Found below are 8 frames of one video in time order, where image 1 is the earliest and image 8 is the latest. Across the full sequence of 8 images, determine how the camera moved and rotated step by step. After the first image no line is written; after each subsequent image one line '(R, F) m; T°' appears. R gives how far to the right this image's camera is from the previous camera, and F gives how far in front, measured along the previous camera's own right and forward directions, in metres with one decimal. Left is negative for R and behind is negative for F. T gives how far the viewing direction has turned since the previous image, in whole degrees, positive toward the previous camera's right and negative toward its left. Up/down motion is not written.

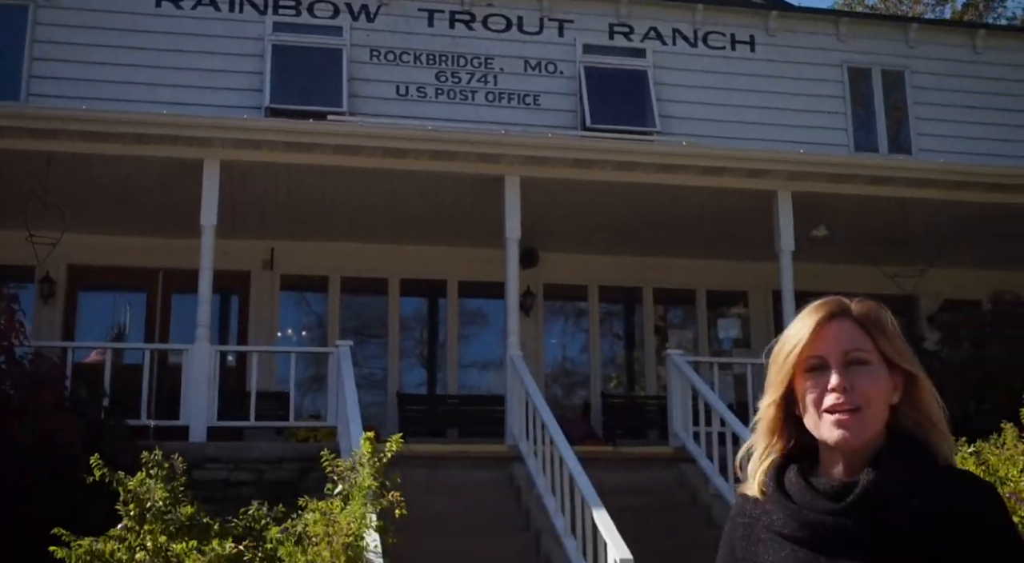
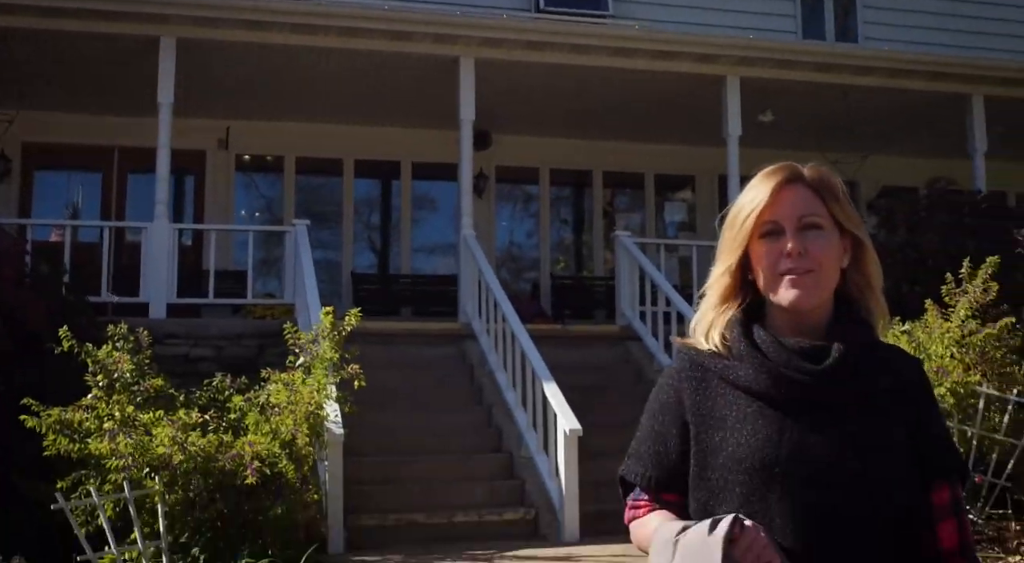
(0.0, -0.1) m; +3°
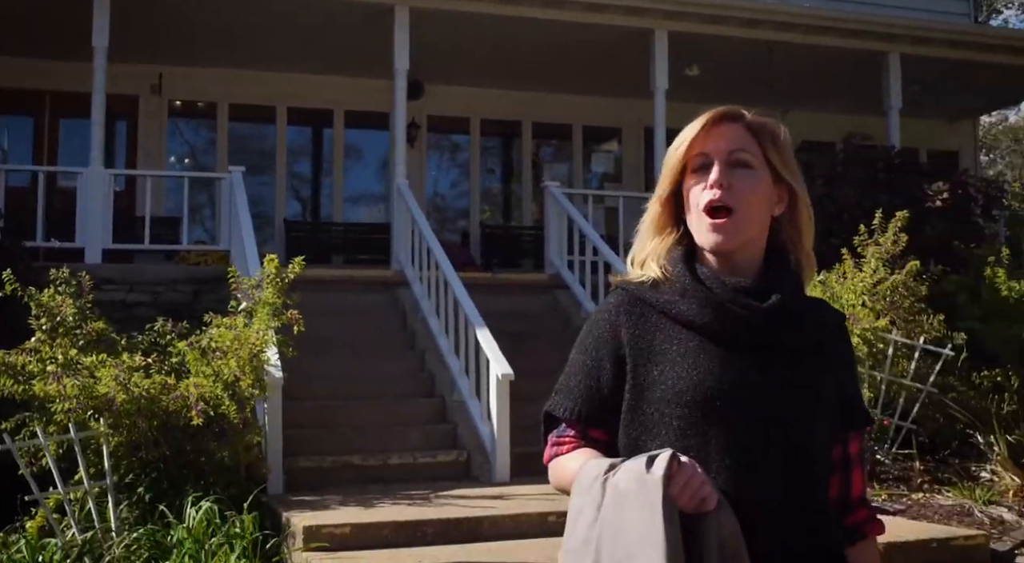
(-0.1, -0.2) m; +5°
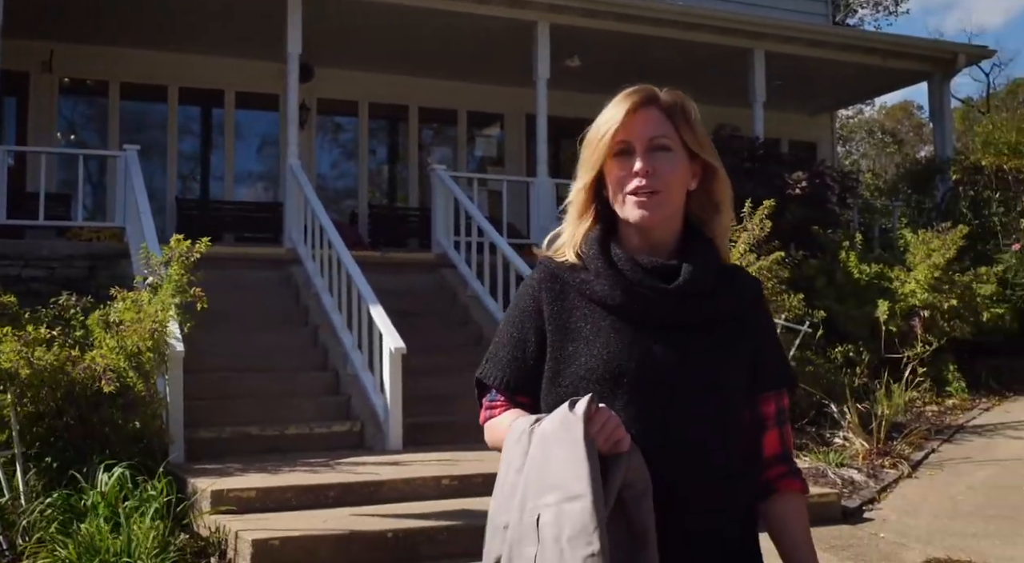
(-0.1, -0.4) m; +7°
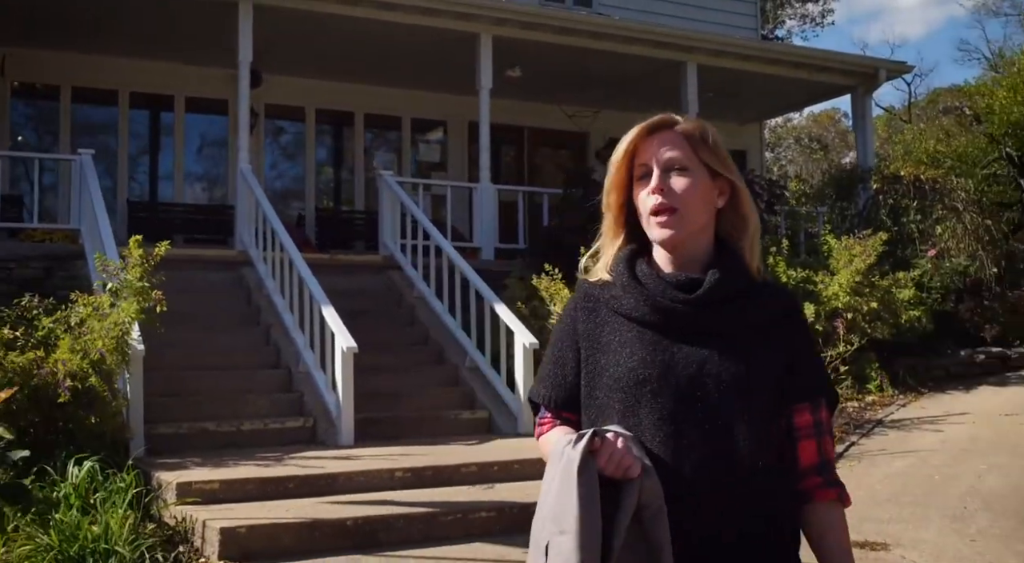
(-0.1, -0.3) m; +4°
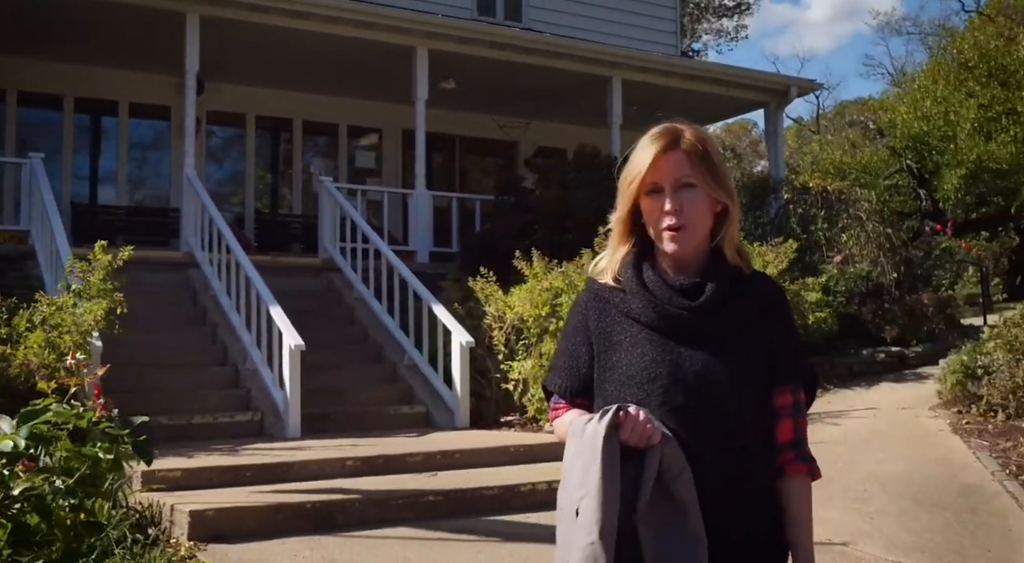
(-0.2, -0.4) m; +5°
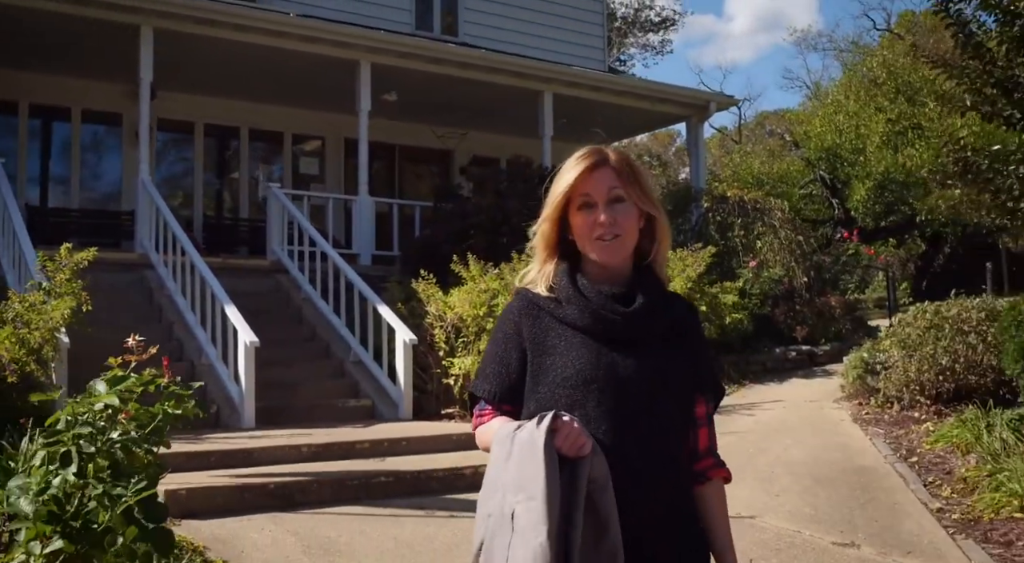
(-0.1, -0.6) m; +4°
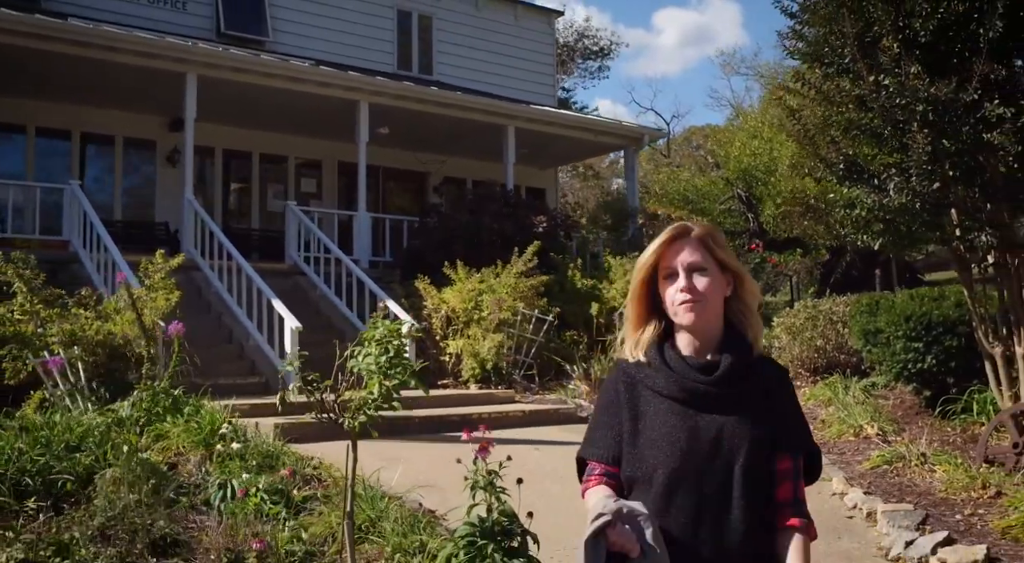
(-0.6, -2.3) m; +4°
